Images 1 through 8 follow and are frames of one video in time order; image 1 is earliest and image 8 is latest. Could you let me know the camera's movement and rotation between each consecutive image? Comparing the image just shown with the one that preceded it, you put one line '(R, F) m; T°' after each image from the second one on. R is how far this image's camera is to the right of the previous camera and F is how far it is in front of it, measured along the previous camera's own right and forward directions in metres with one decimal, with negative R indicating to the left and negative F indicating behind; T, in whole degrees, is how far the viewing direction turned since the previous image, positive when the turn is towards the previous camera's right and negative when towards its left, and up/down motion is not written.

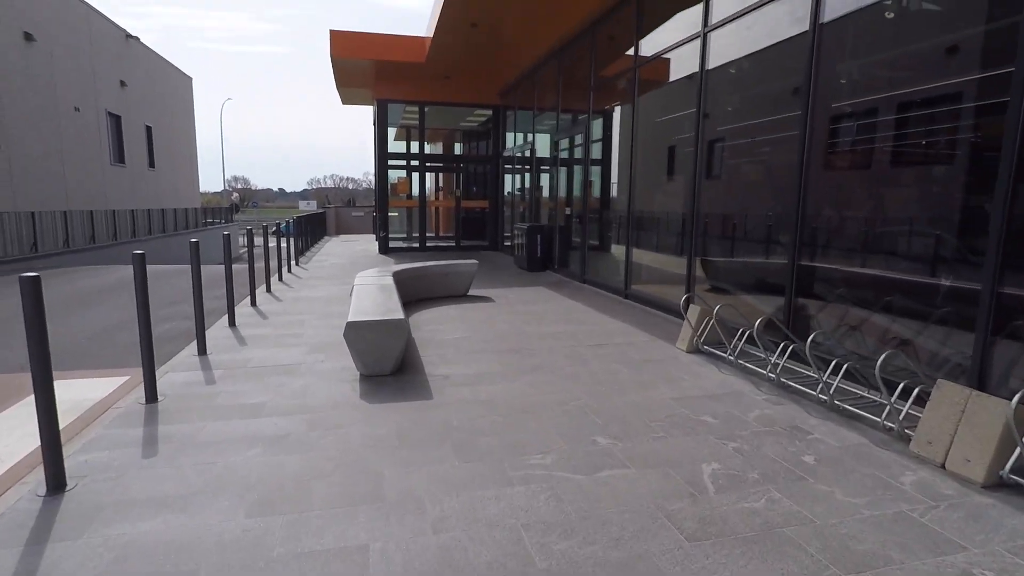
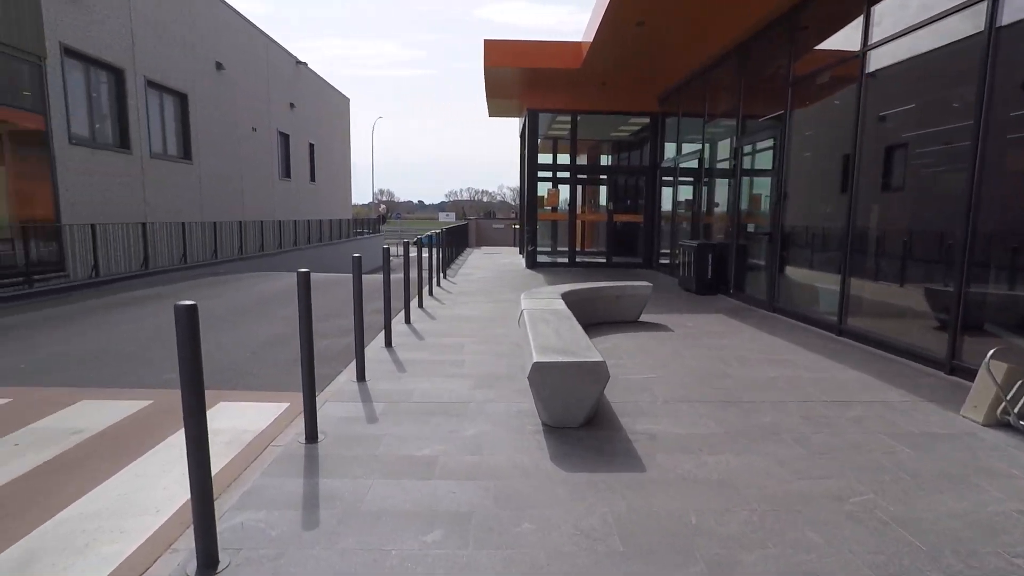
(-0.6, +0.9) m; -12°
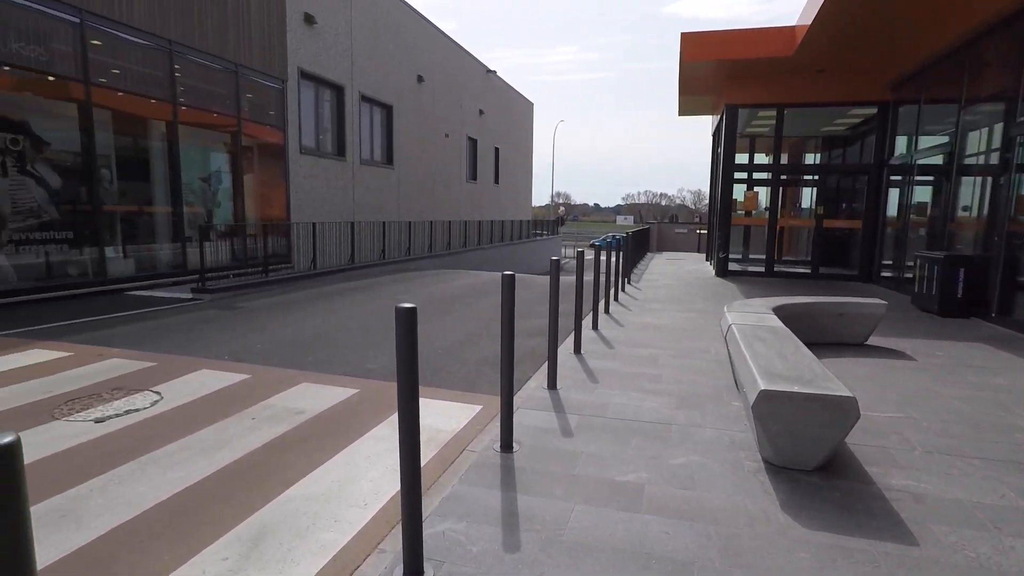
(-0.3, +0.3) m; -17°
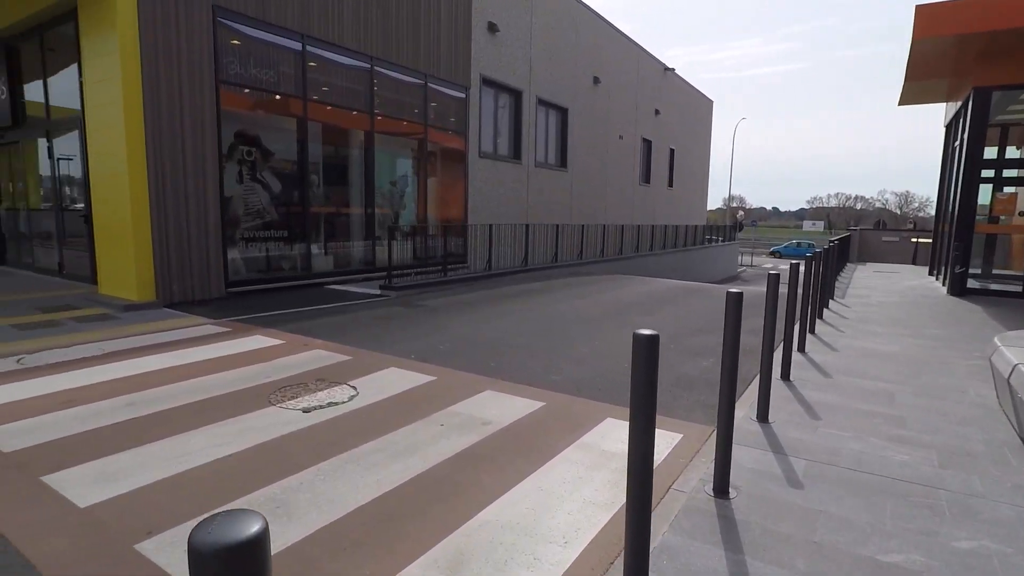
(-0.3, +0.3) m; -16°
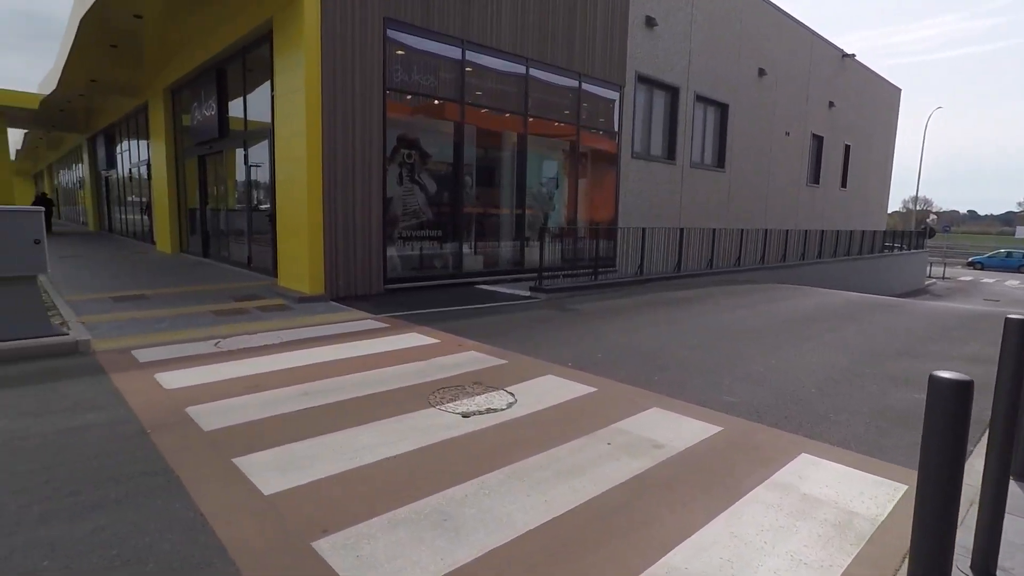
(-0.3, +0.3) m; -14°
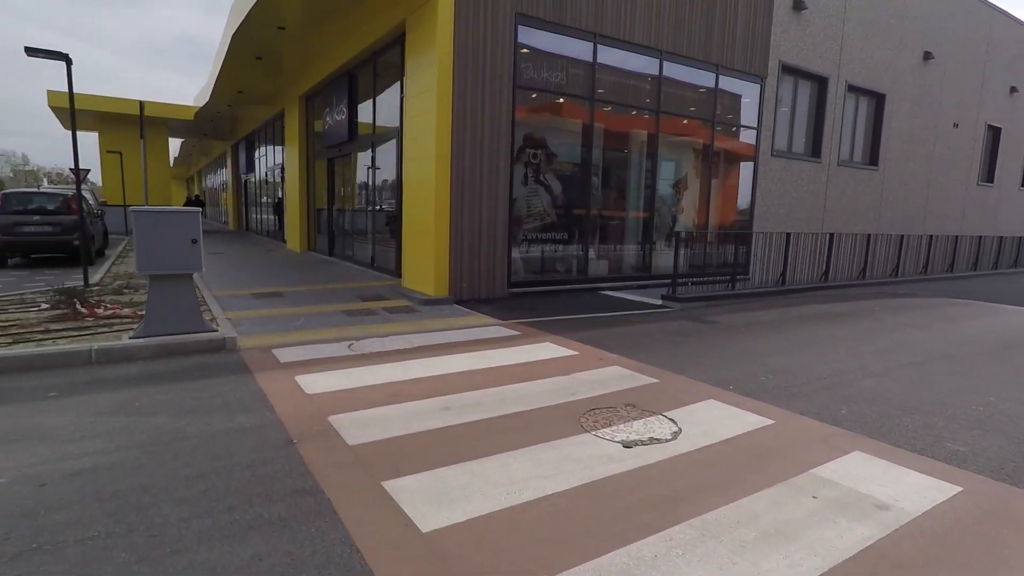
(-0.5, +0.5) m; -10°
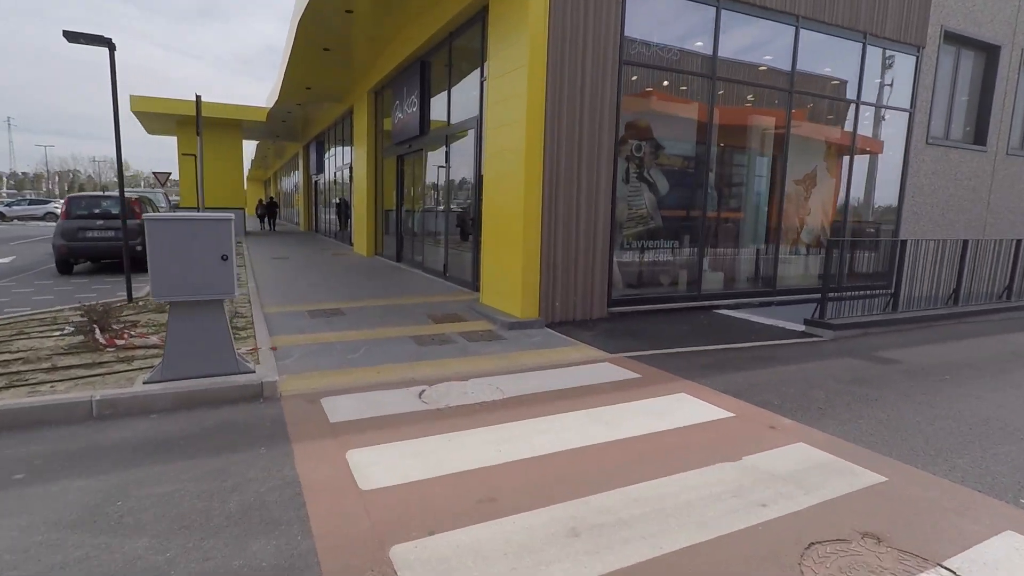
(-0.5, +1.6) m; -6°
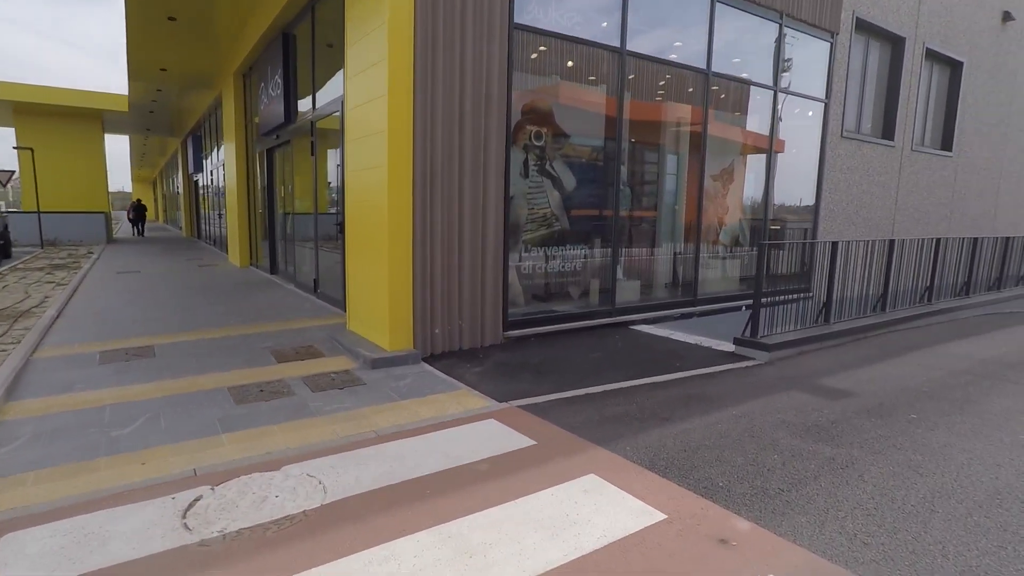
(+0.5, +1.6) m; +8°
